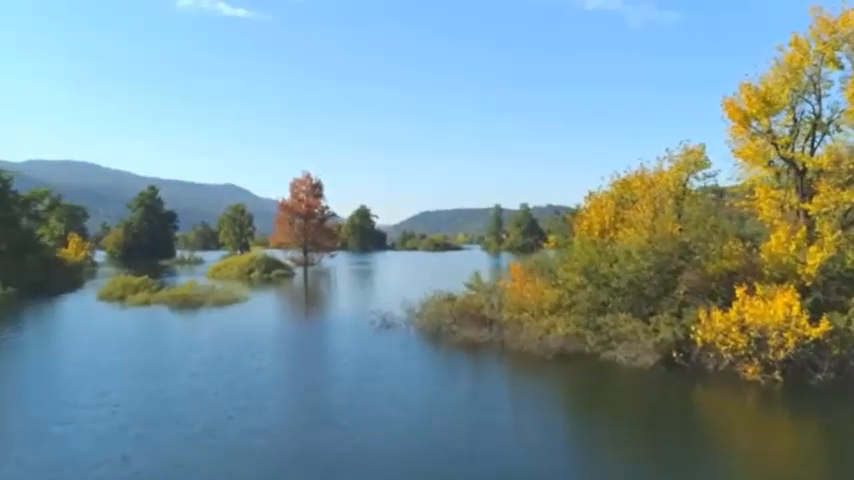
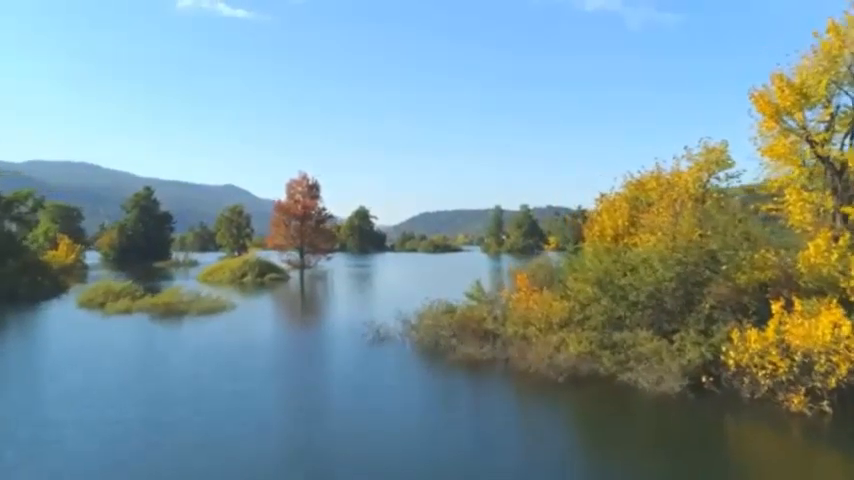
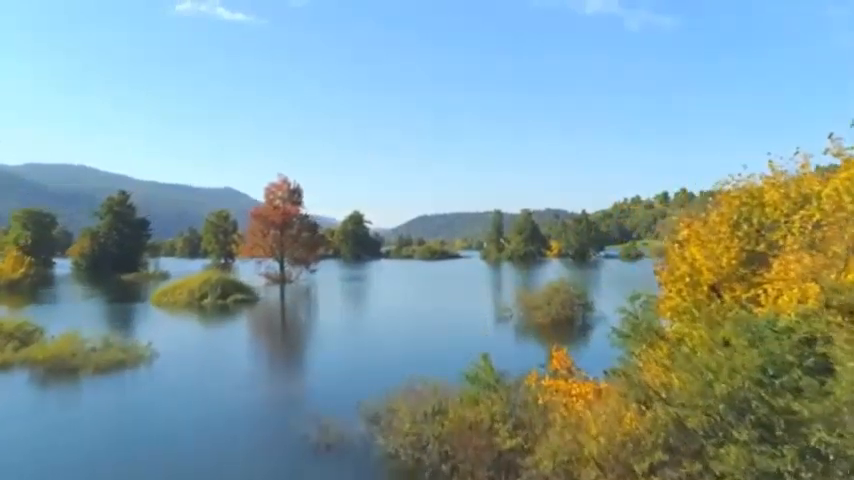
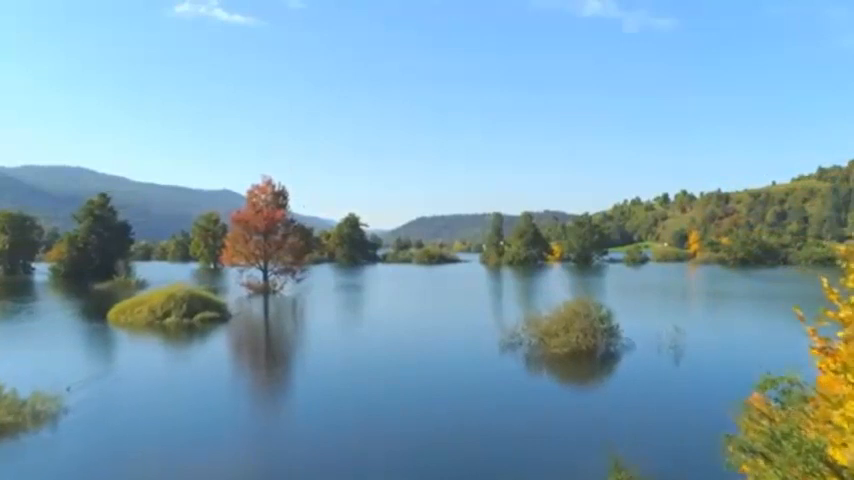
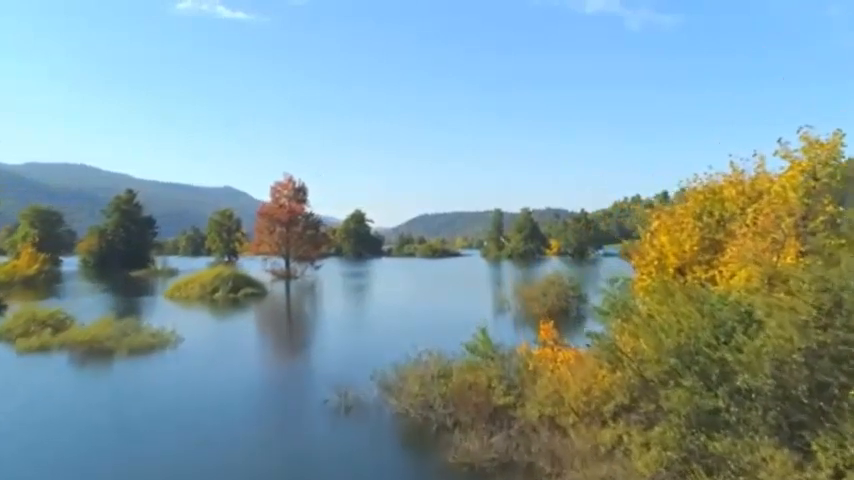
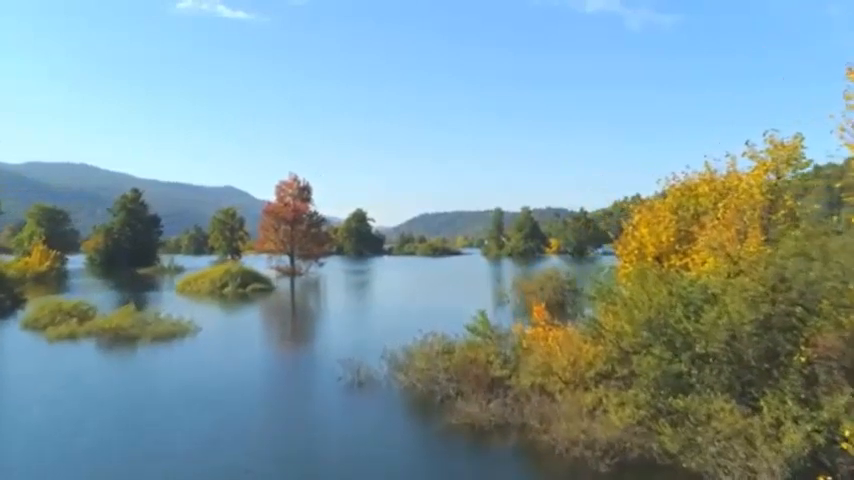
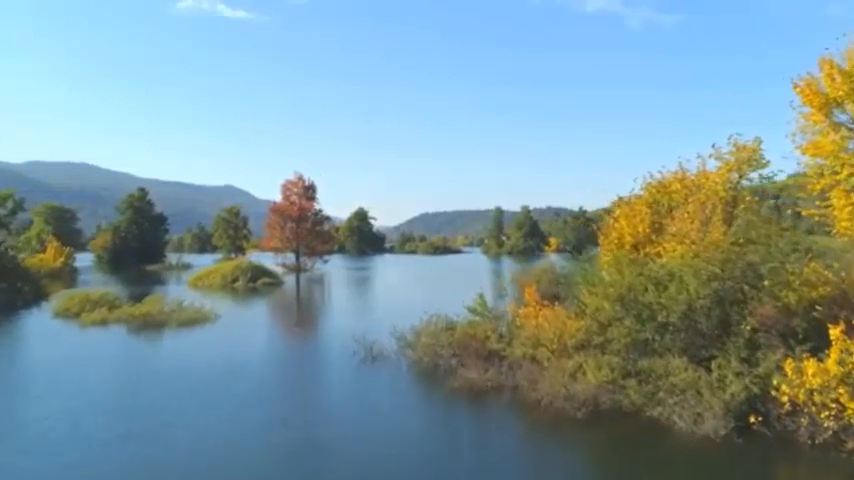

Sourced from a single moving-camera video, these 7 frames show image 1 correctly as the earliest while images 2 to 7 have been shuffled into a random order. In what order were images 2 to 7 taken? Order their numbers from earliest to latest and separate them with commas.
2, 7, 6, 5, 3, 4
